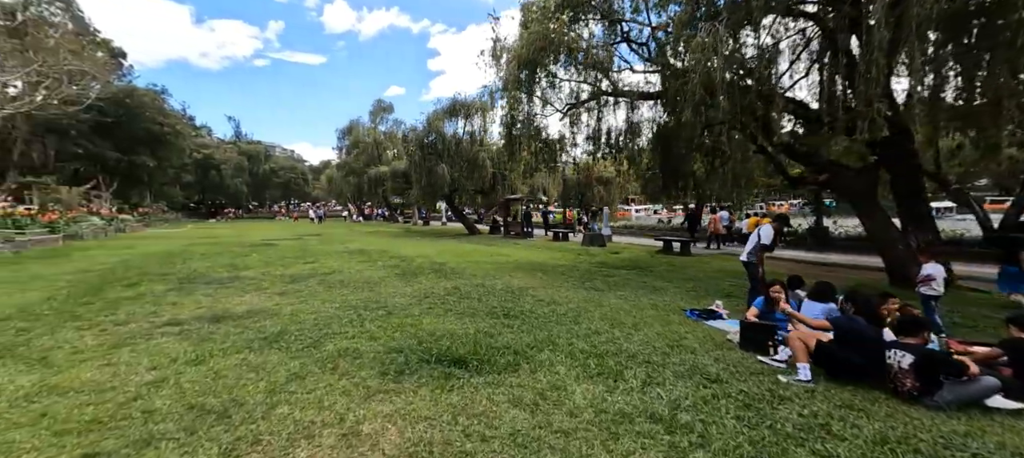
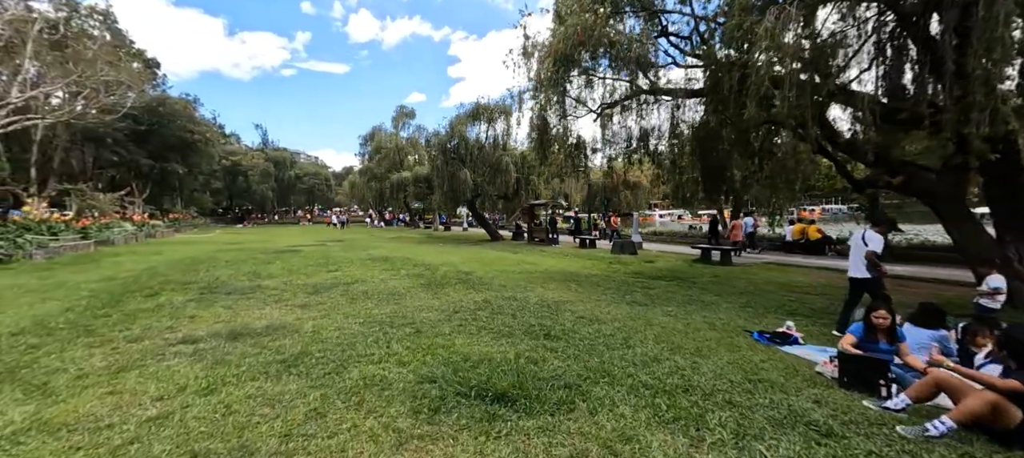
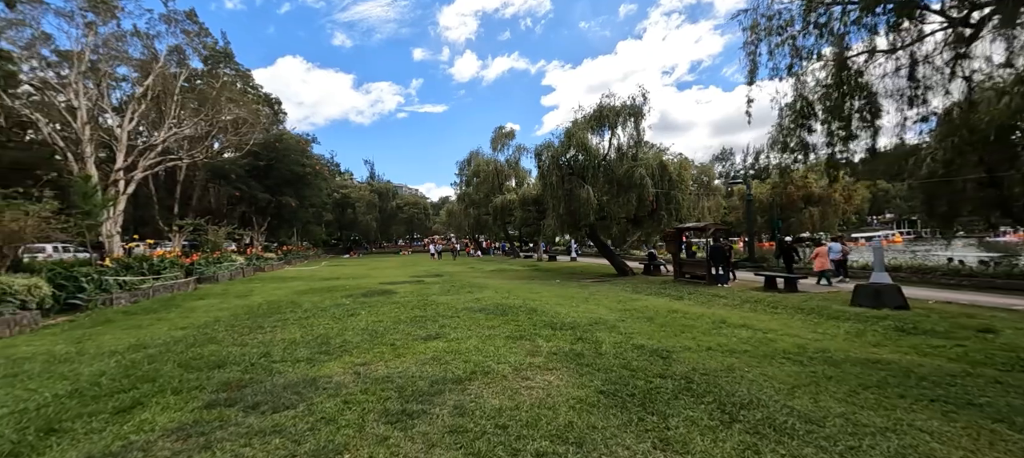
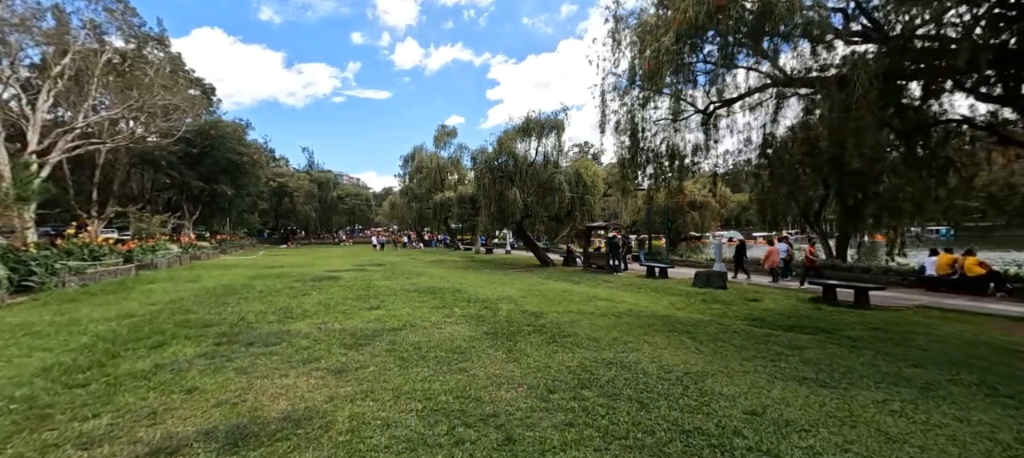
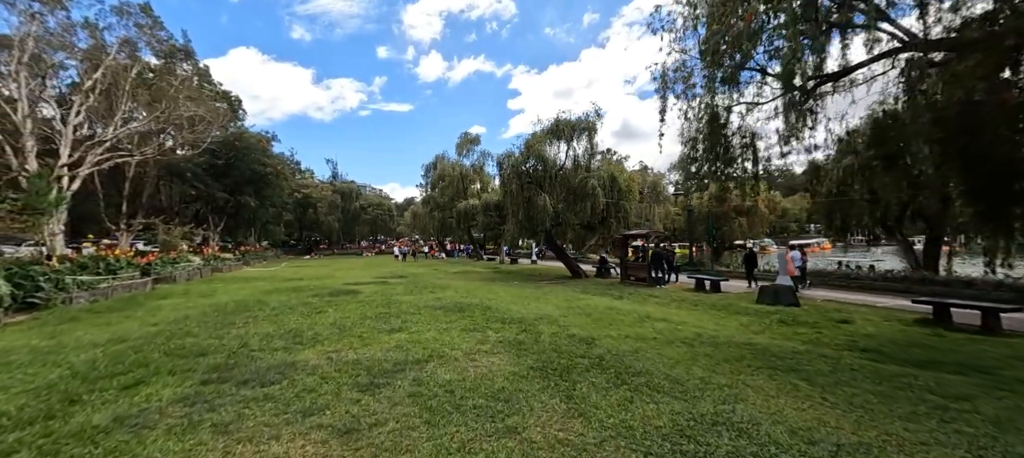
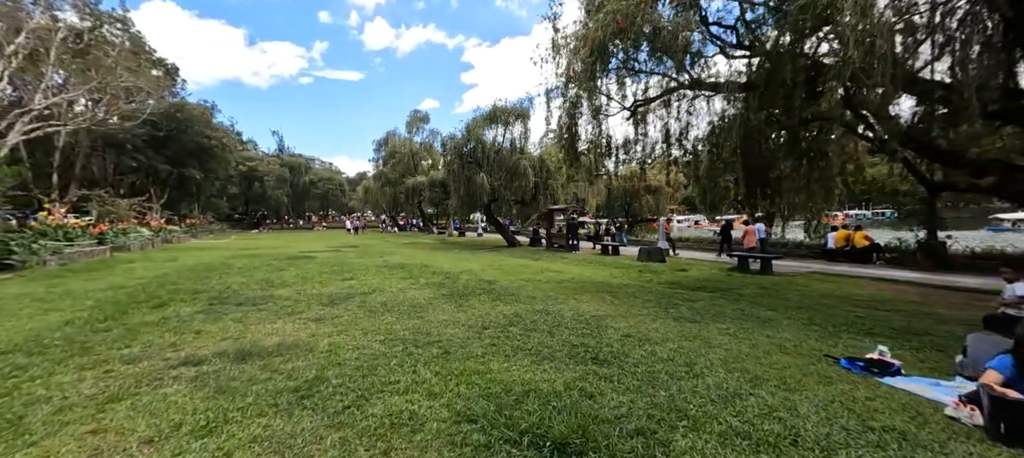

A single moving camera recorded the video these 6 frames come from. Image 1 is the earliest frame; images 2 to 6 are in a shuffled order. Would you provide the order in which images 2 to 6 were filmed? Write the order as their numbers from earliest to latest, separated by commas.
2, 6, 4, 5, 3
